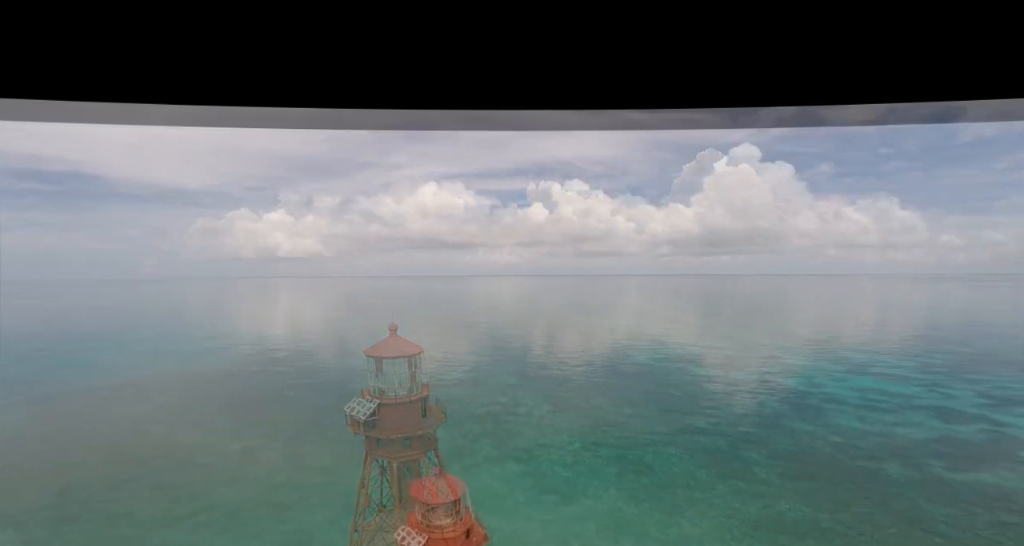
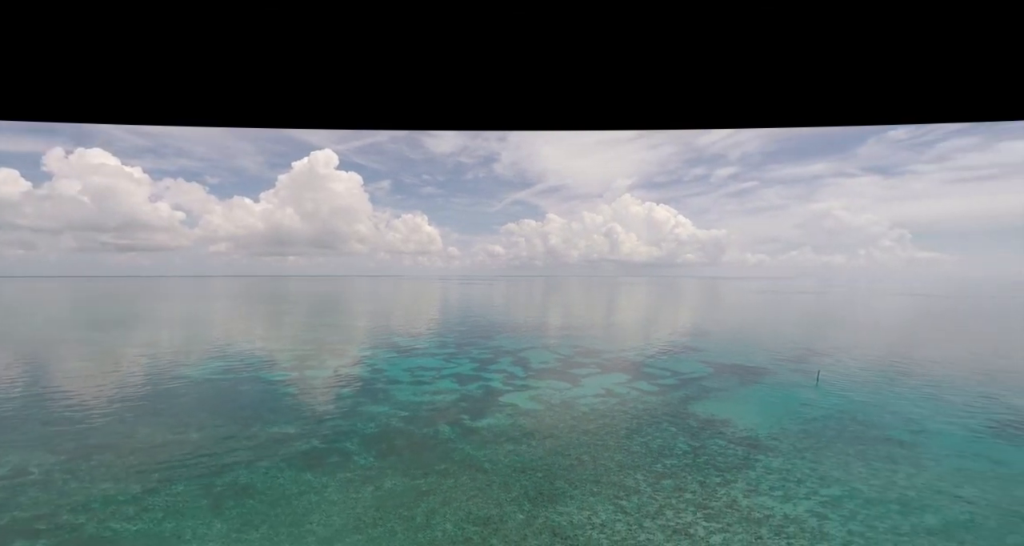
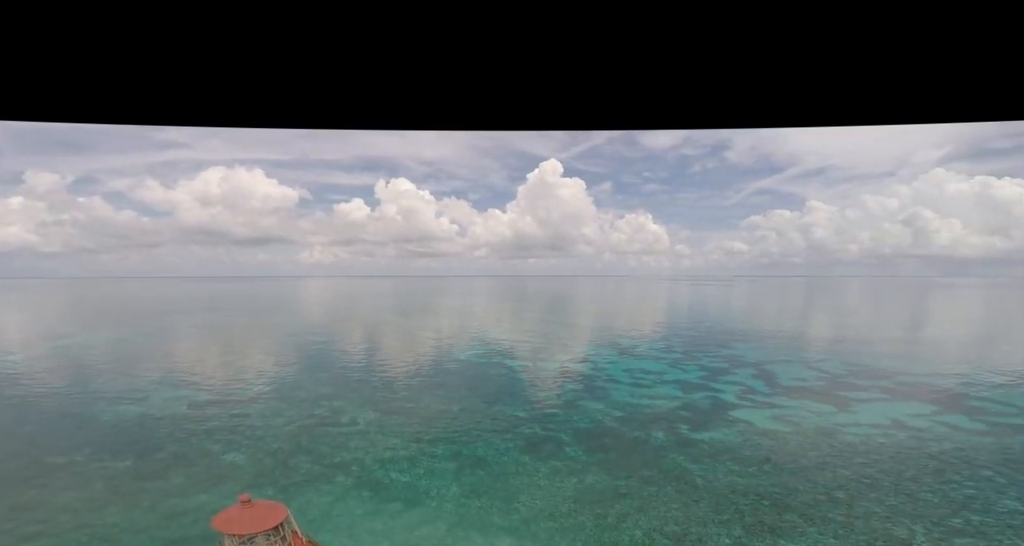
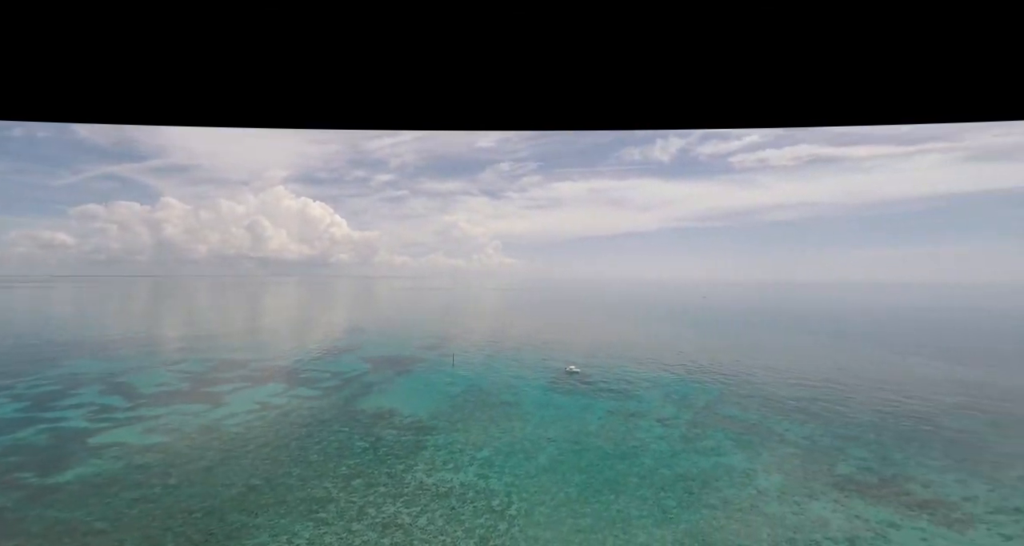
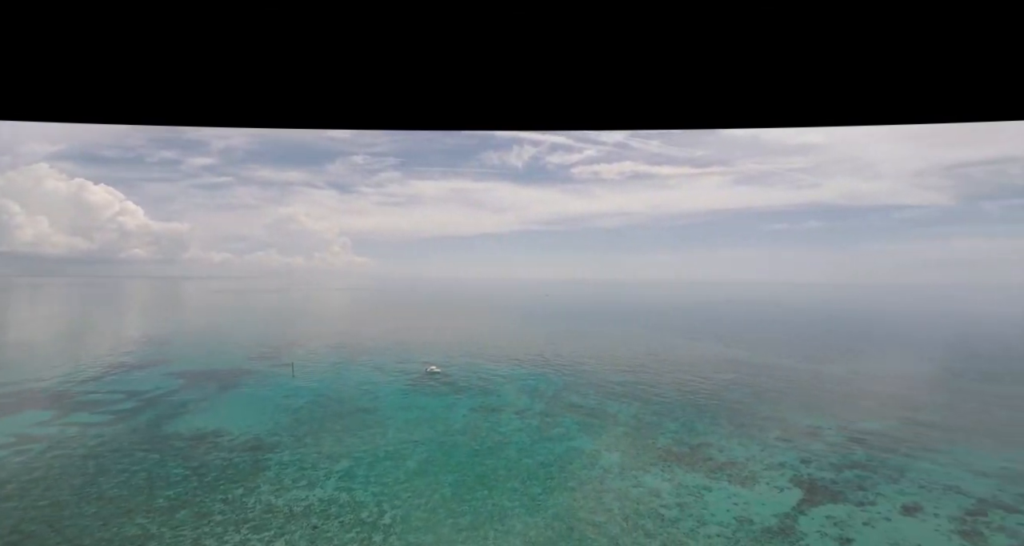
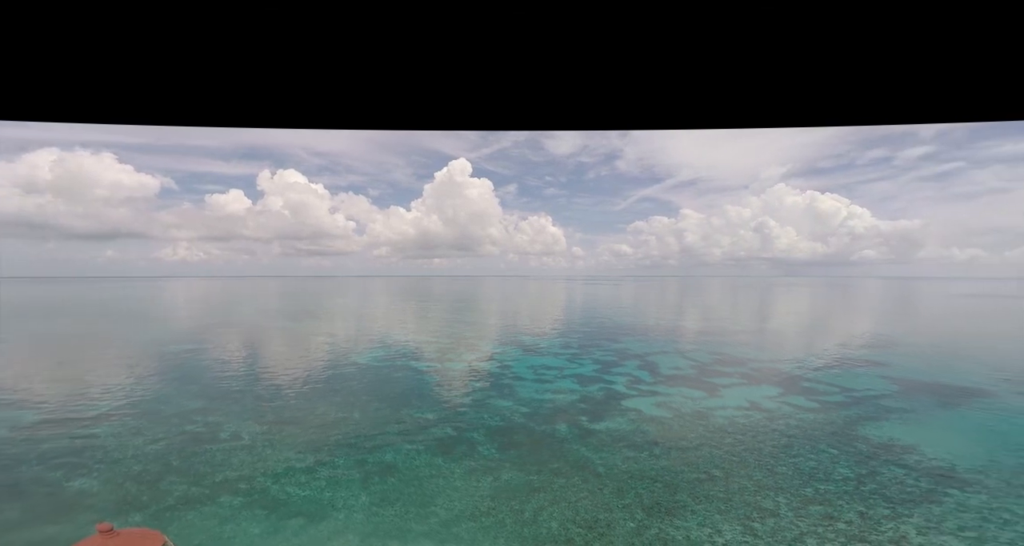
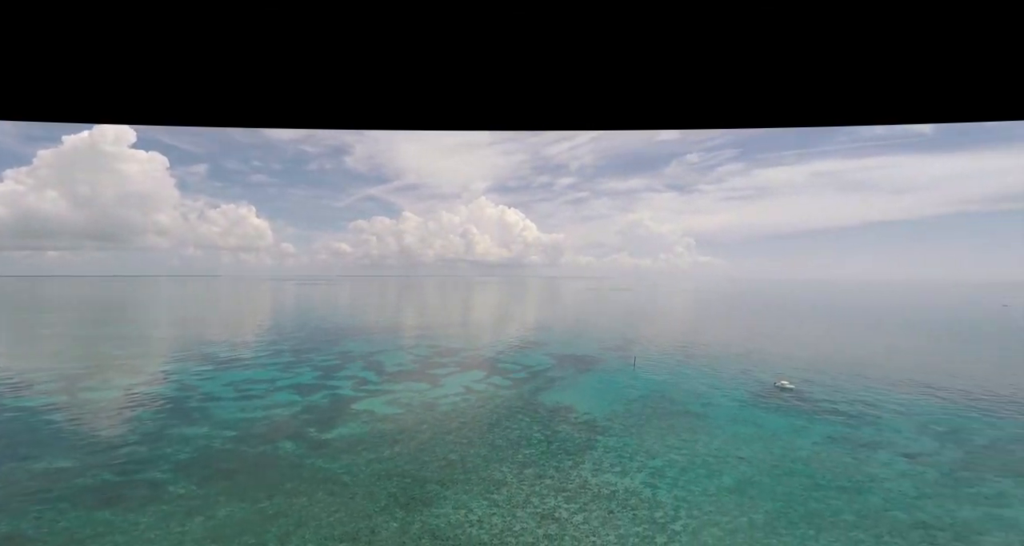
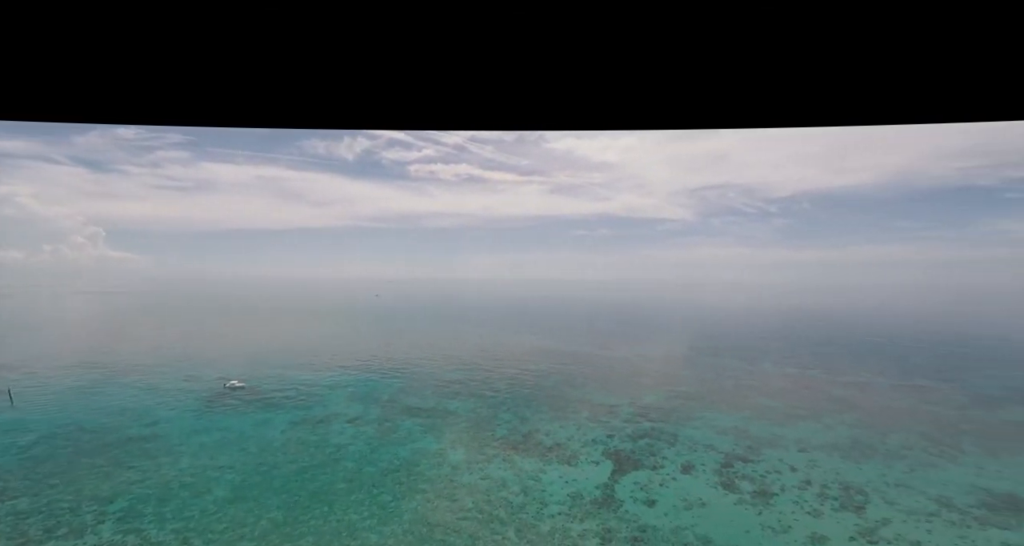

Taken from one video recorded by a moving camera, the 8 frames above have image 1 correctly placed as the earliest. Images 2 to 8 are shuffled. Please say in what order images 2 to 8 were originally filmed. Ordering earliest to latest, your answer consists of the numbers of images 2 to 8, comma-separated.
3, 6, 2, 7, 4, 5, 8
